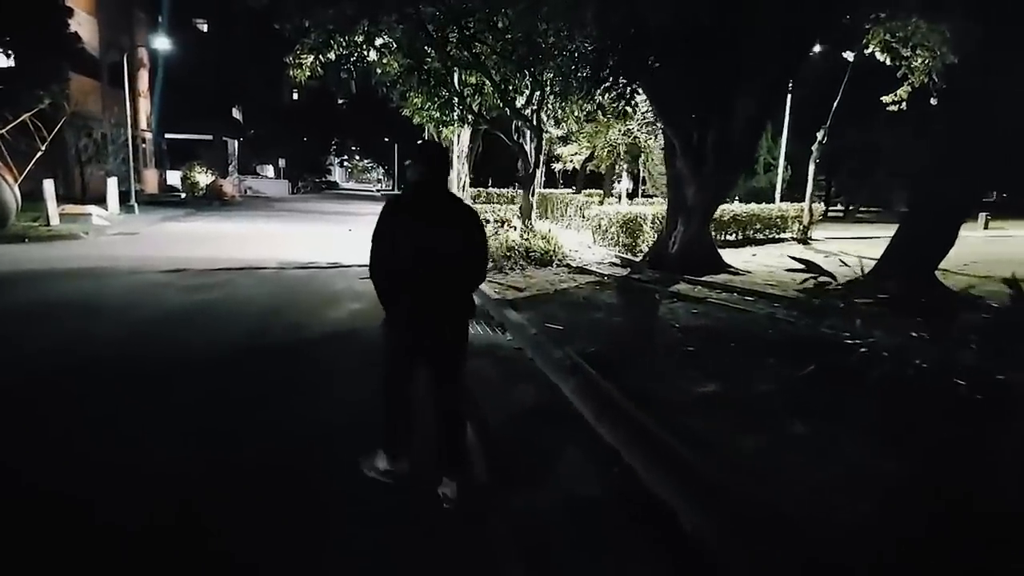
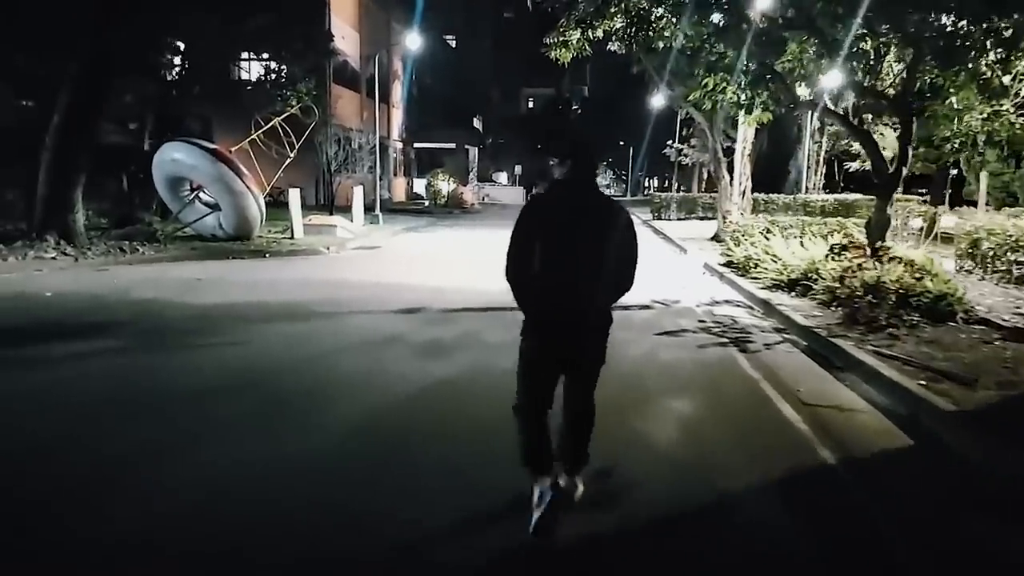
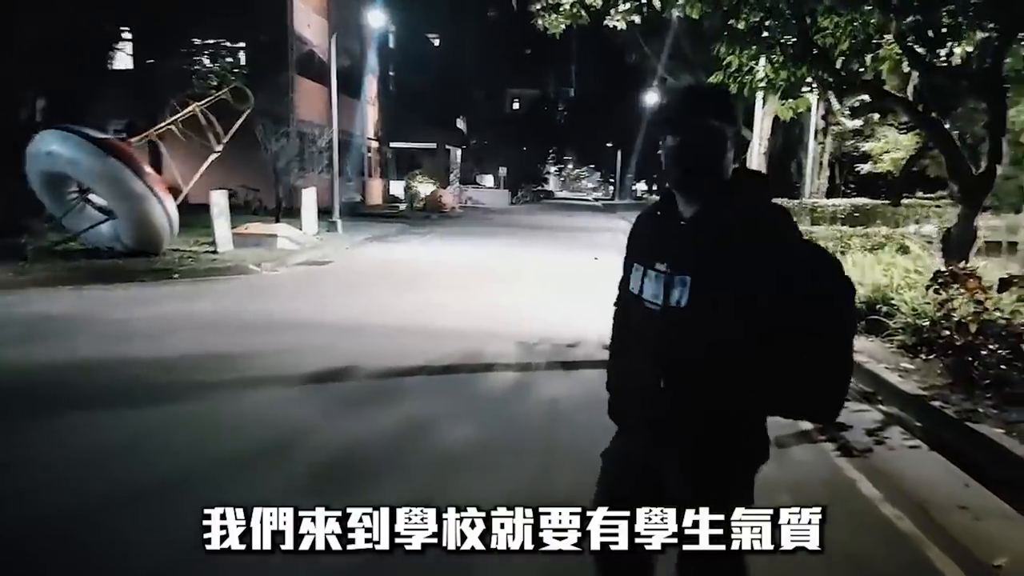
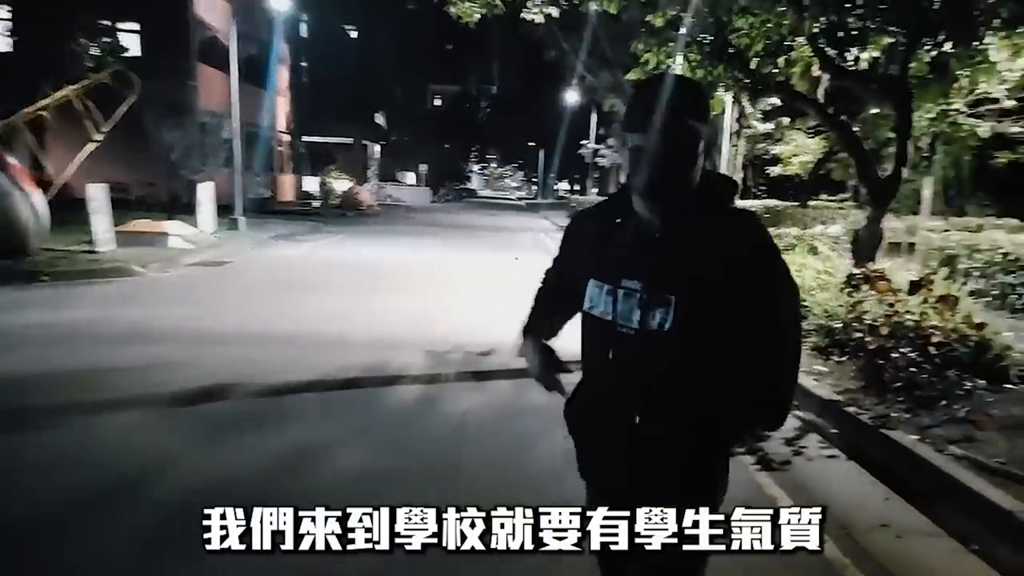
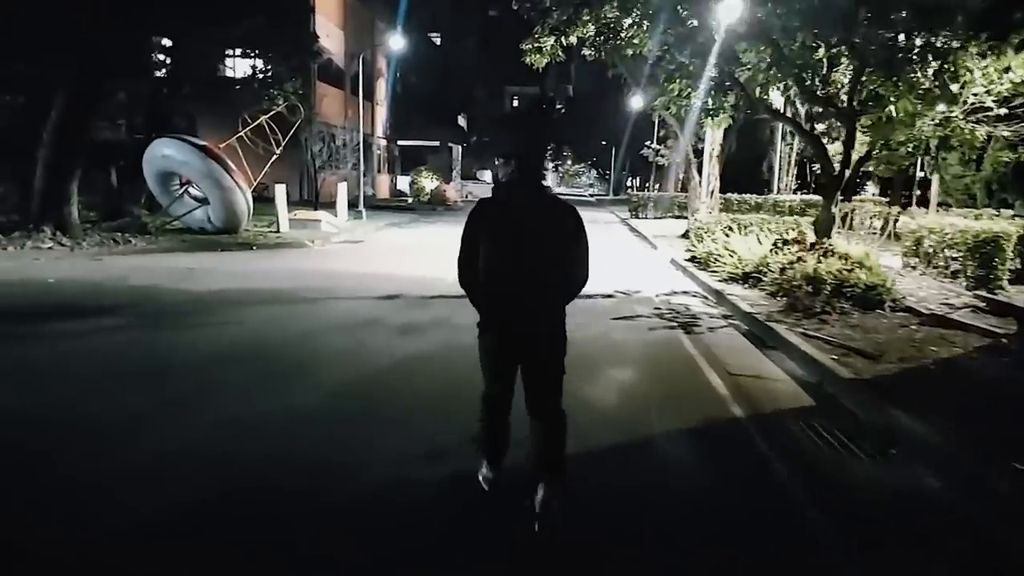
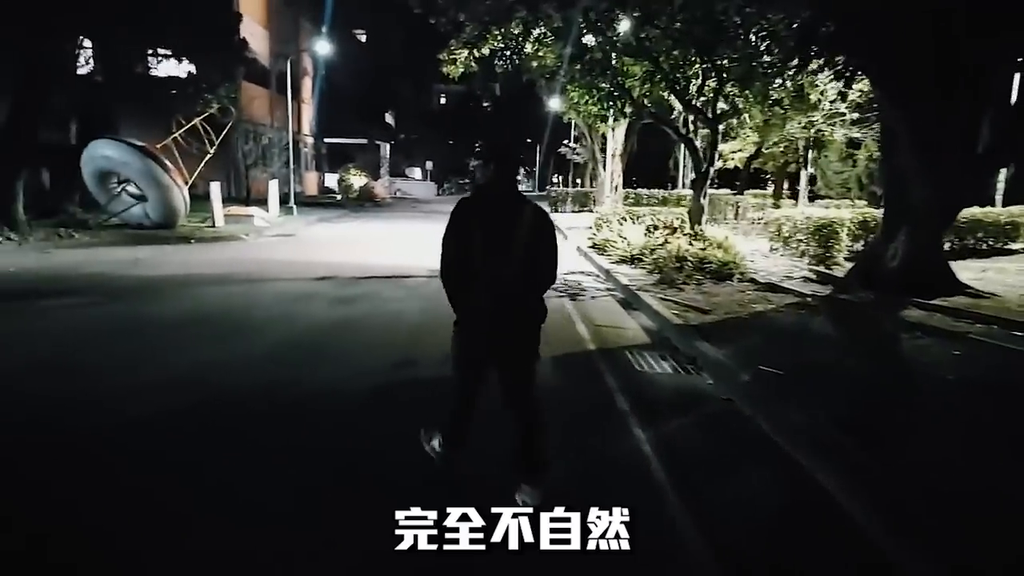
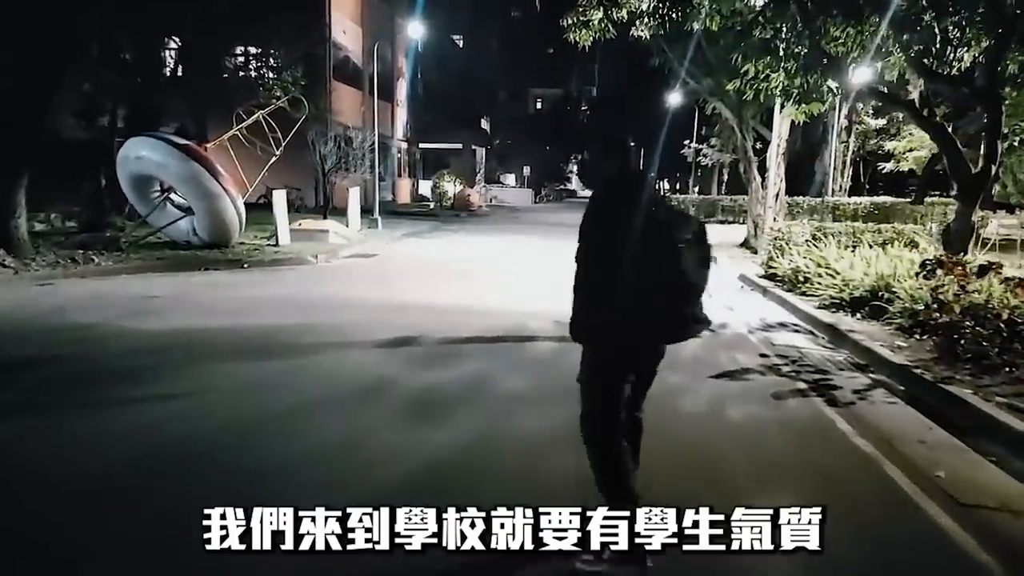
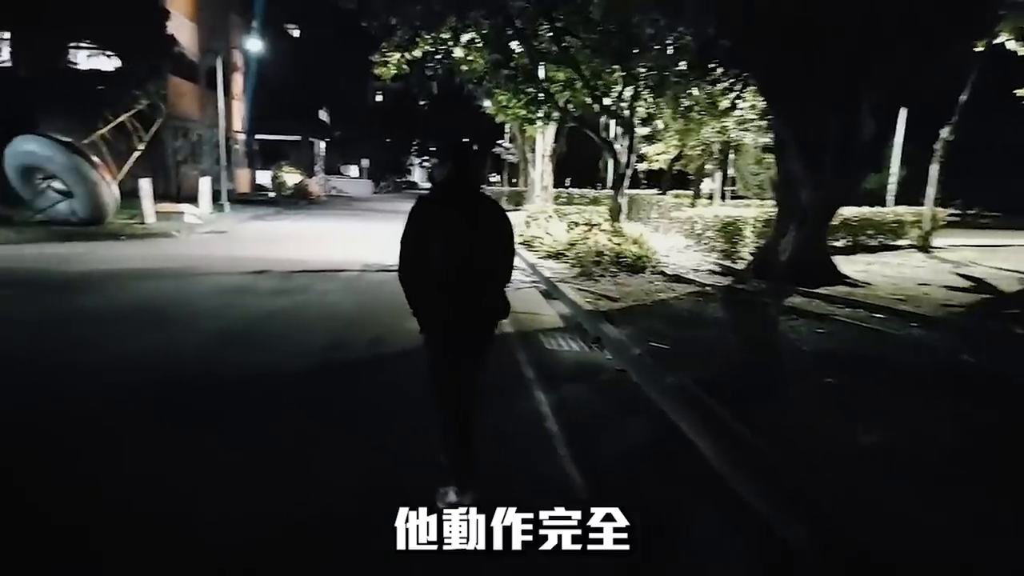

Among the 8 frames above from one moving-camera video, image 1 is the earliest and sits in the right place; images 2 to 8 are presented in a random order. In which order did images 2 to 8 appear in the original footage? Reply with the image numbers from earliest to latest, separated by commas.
8, 6, 5, 2, 7, 3, 4
